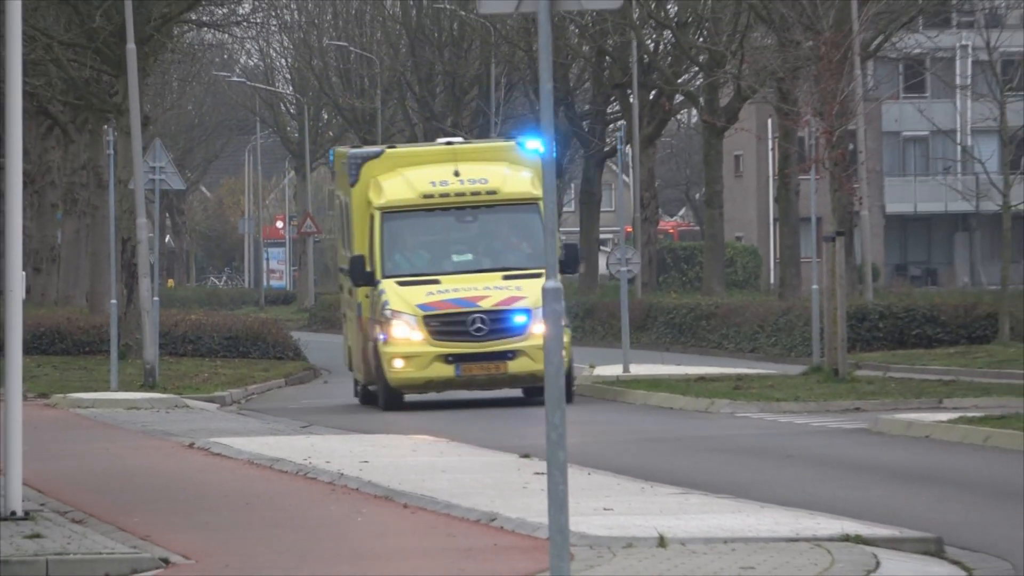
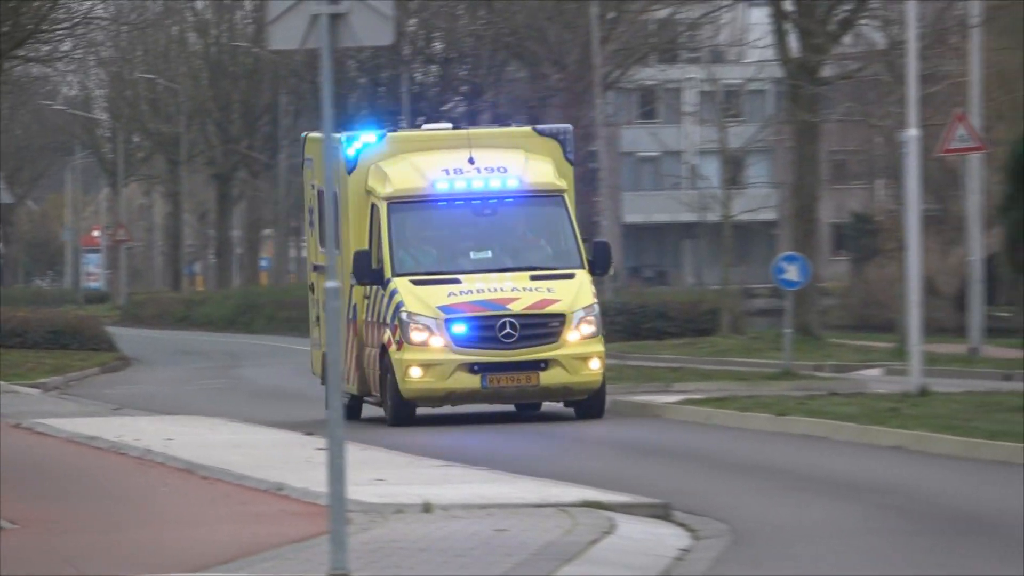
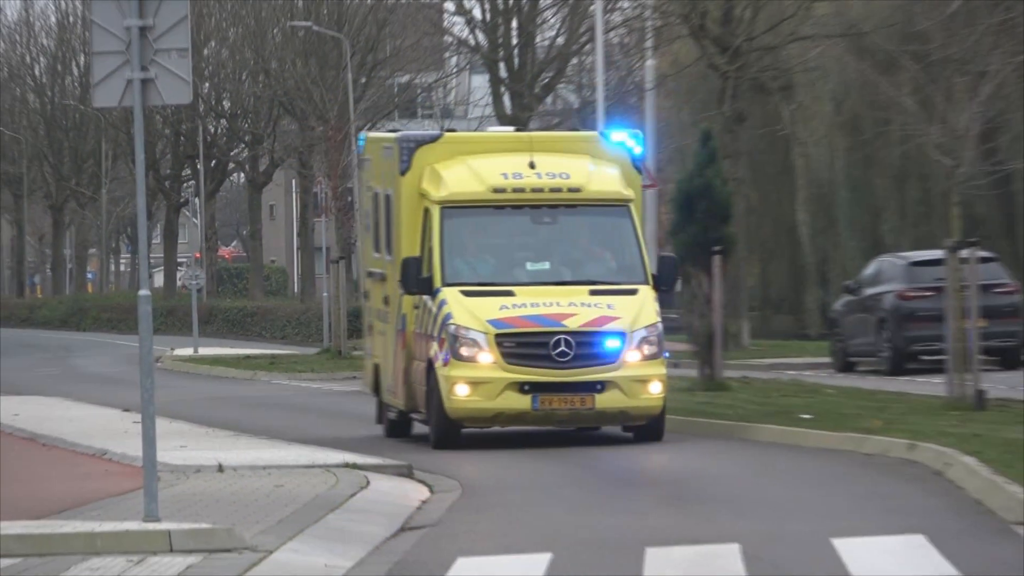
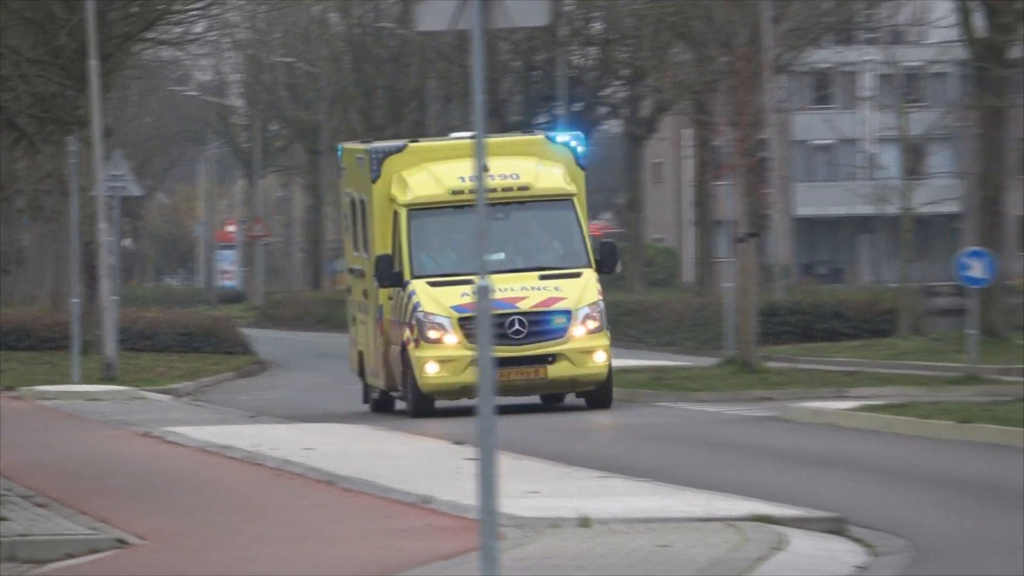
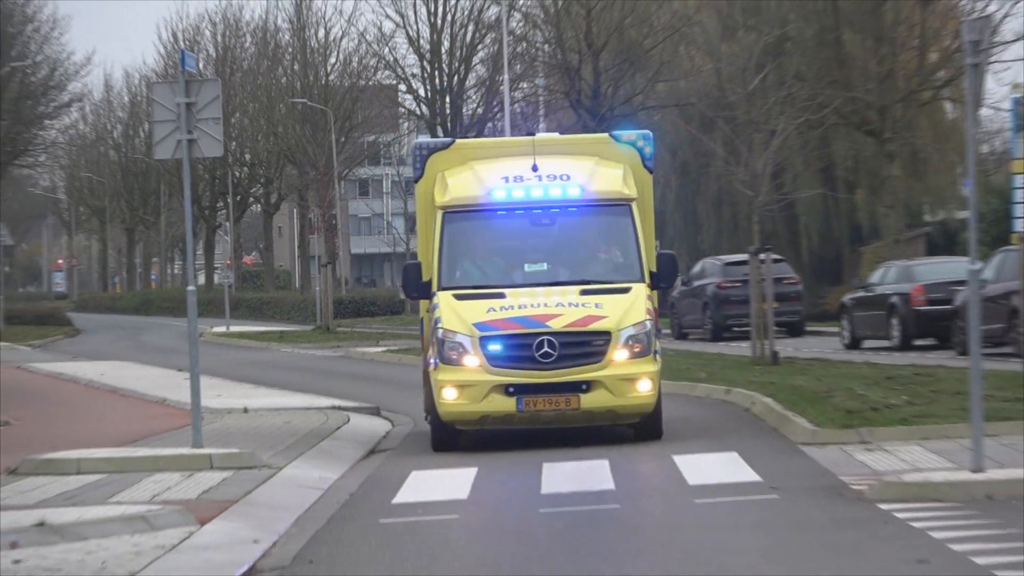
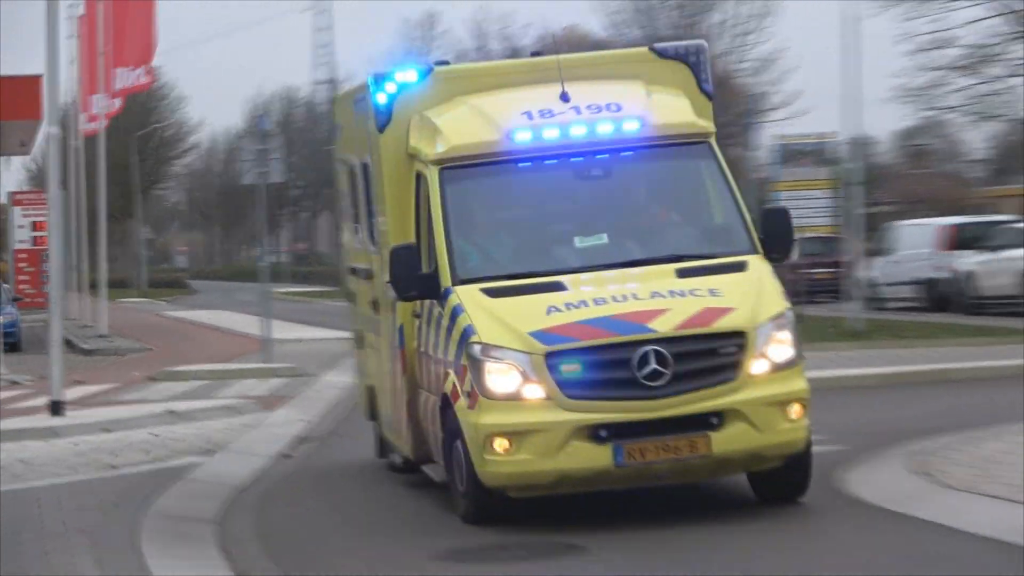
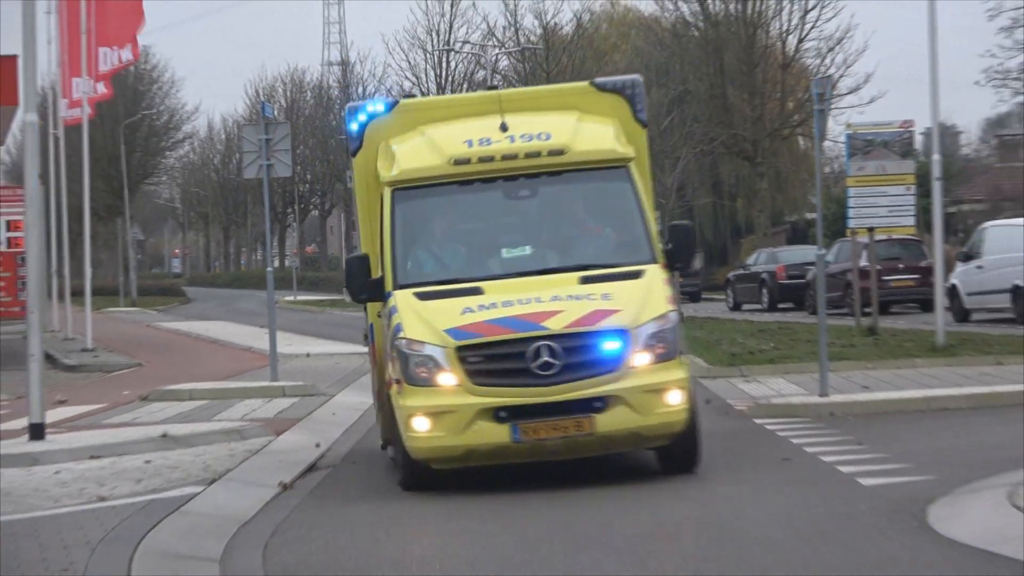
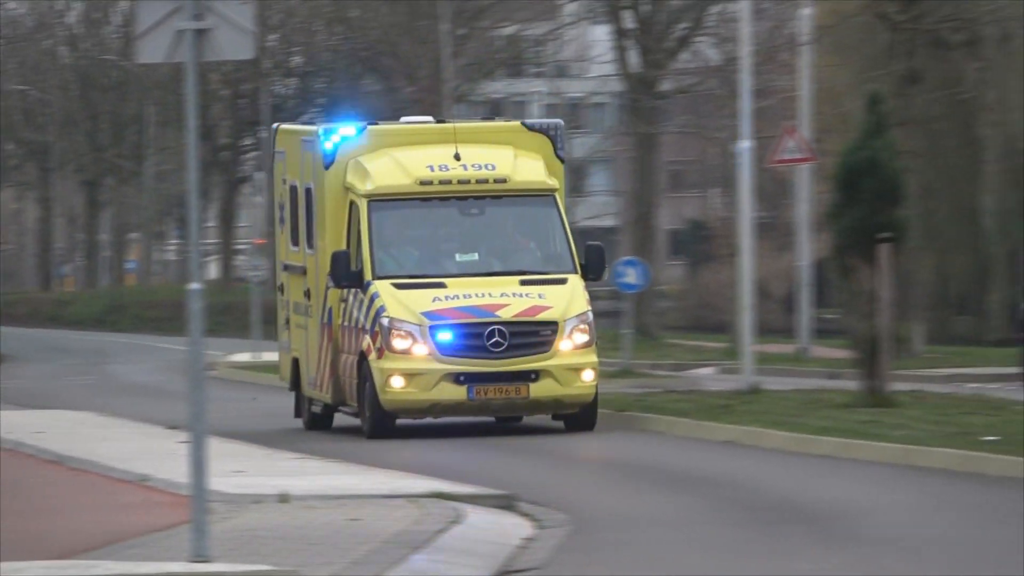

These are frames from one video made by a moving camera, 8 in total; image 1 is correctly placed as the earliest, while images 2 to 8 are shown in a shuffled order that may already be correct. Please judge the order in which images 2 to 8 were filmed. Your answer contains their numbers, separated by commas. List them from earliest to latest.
4, 2, 8, 3, 5, 7, 6
